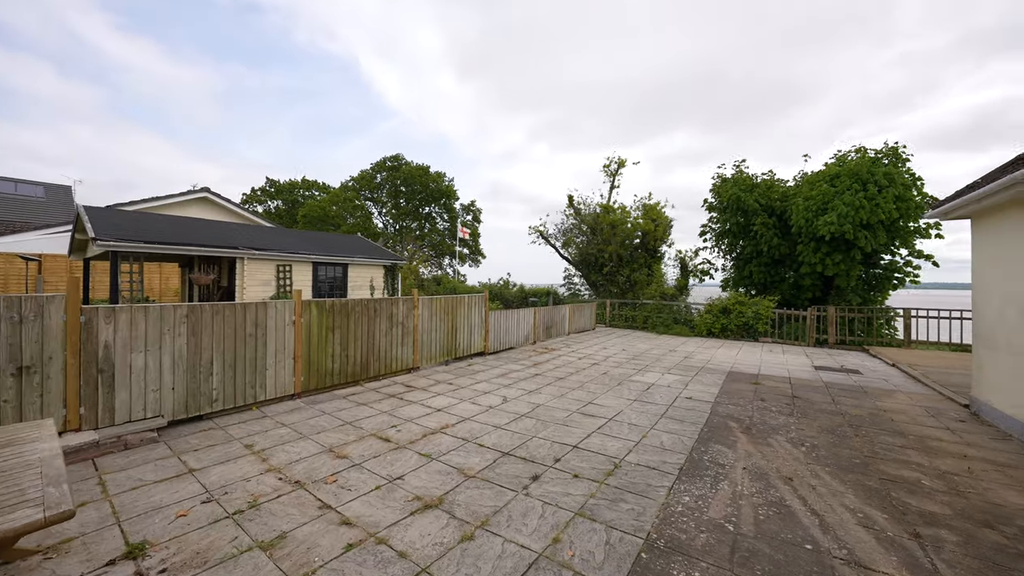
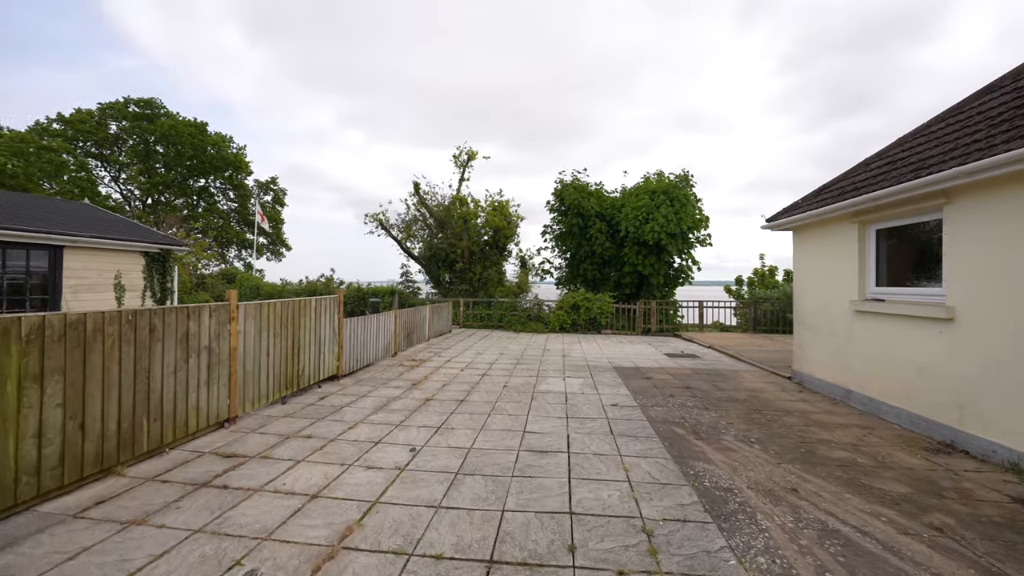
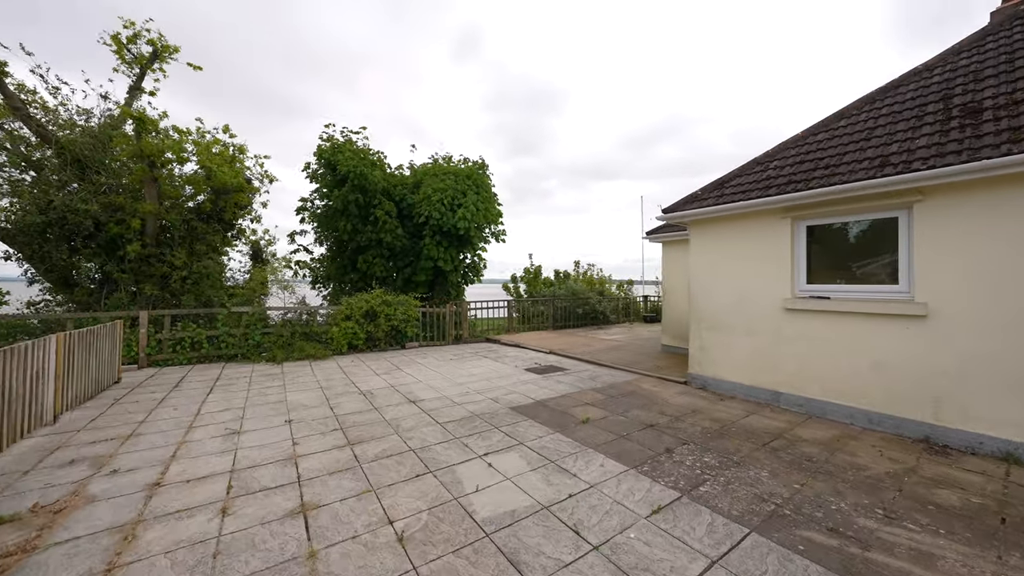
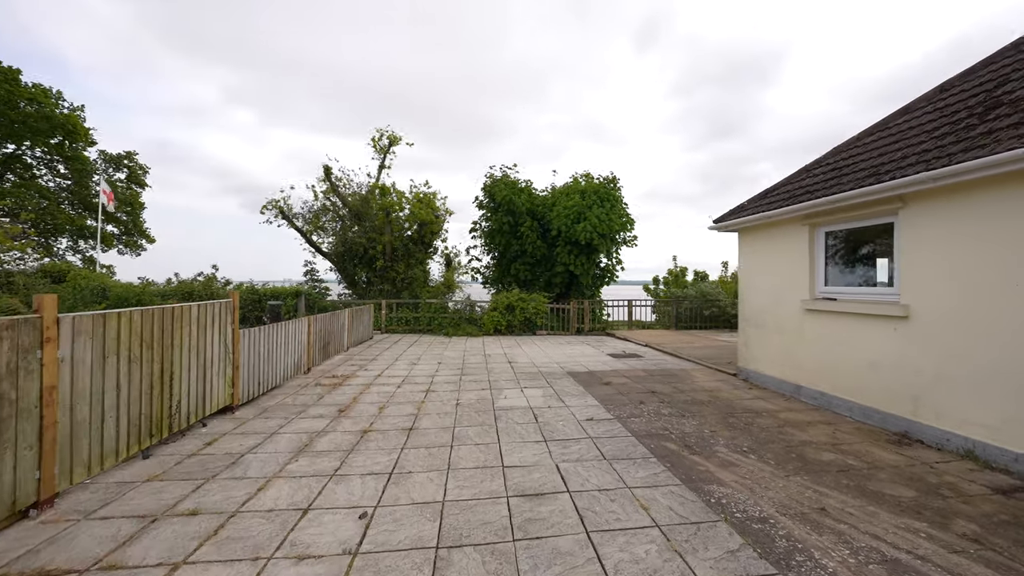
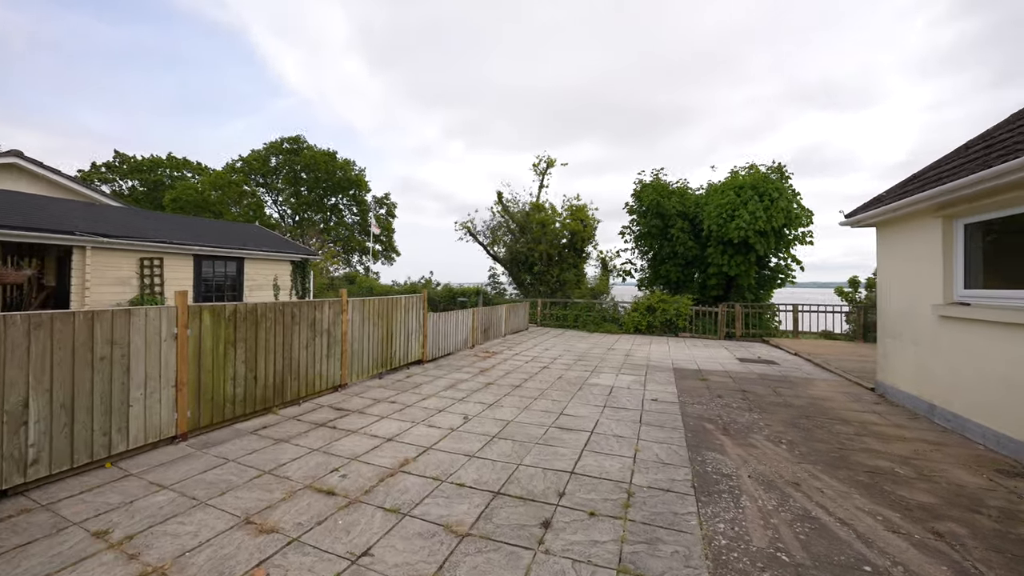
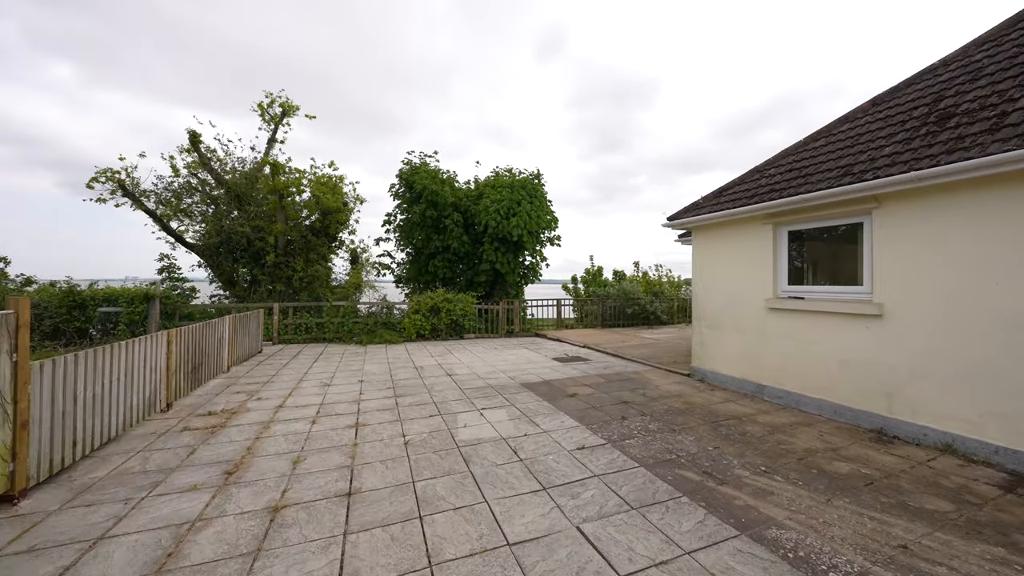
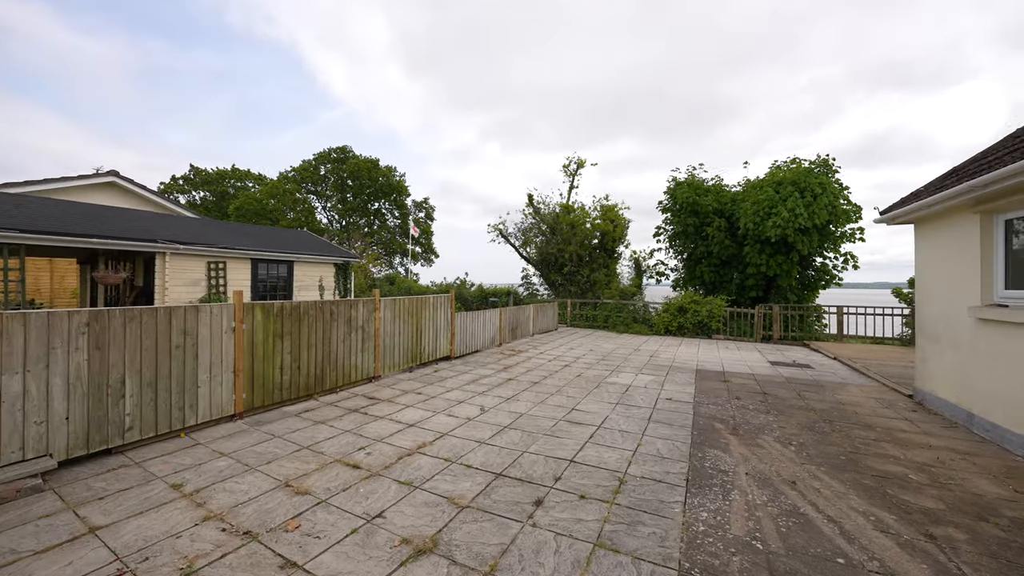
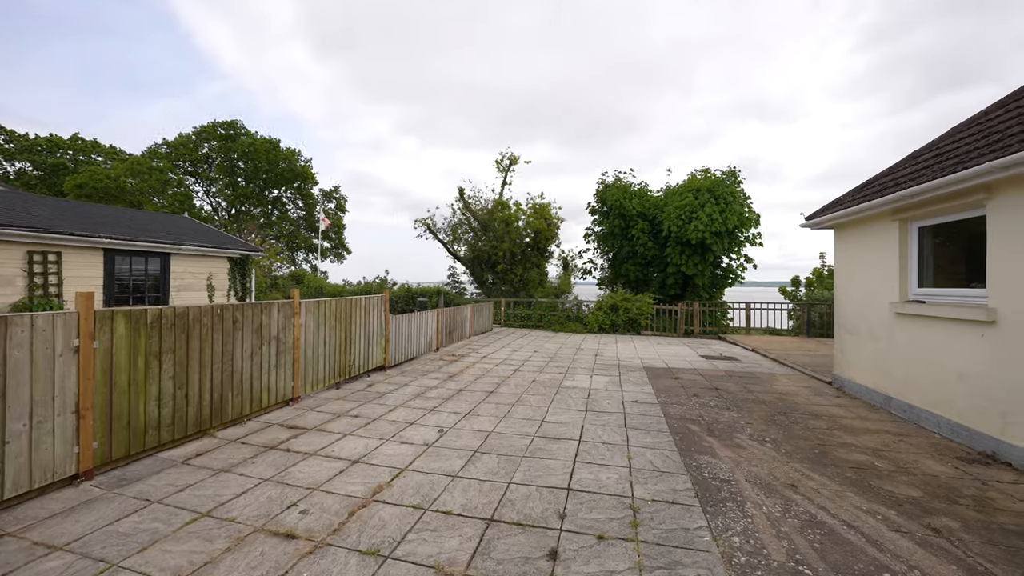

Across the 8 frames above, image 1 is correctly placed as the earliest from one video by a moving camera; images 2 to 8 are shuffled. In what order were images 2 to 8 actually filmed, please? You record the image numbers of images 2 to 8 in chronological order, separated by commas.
7, 5, 8, 2, 4, 6, 3
